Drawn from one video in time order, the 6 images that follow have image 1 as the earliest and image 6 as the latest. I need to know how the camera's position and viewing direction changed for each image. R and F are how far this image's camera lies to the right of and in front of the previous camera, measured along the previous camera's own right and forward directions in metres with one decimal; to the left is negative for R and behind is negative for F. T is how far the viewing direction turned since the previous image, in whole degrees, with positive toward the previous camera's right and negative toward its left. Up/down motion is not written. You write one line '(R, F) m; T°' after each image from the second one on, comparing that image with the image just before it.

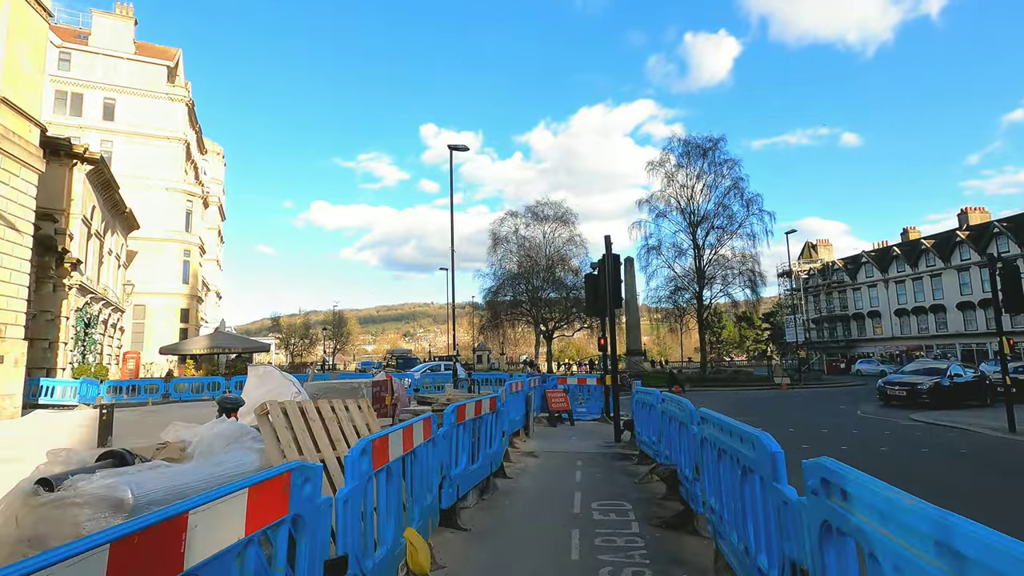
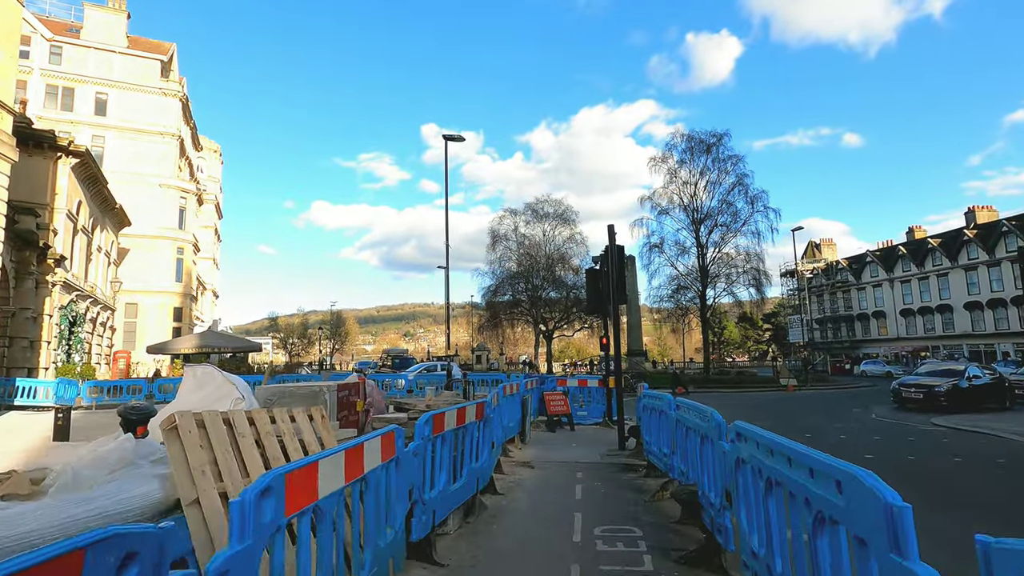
(+0.1, +0.9) m; 0°
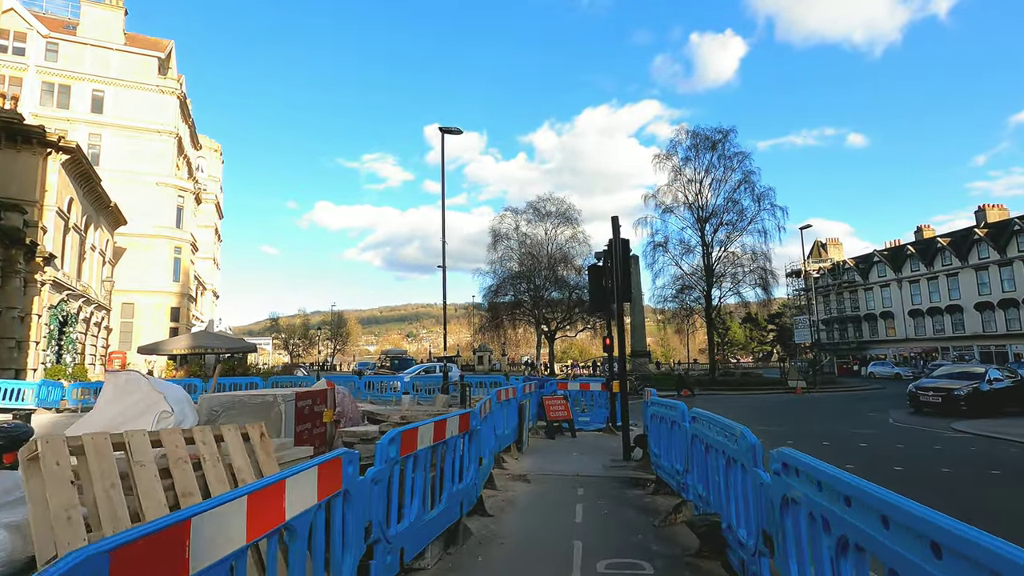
(+0.1, +0.7) m; 0°
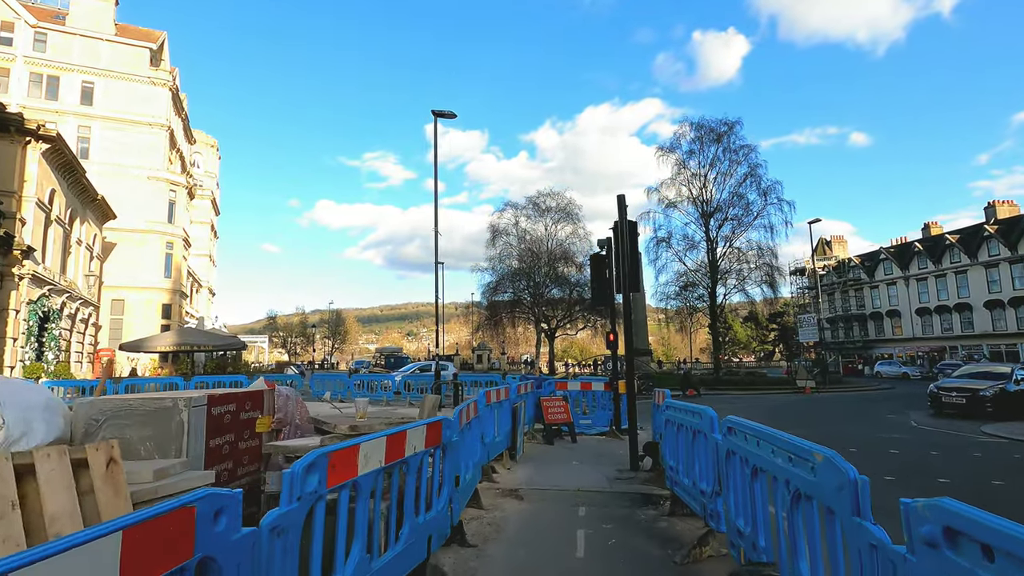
(+0.1, +1.0) m; 0°
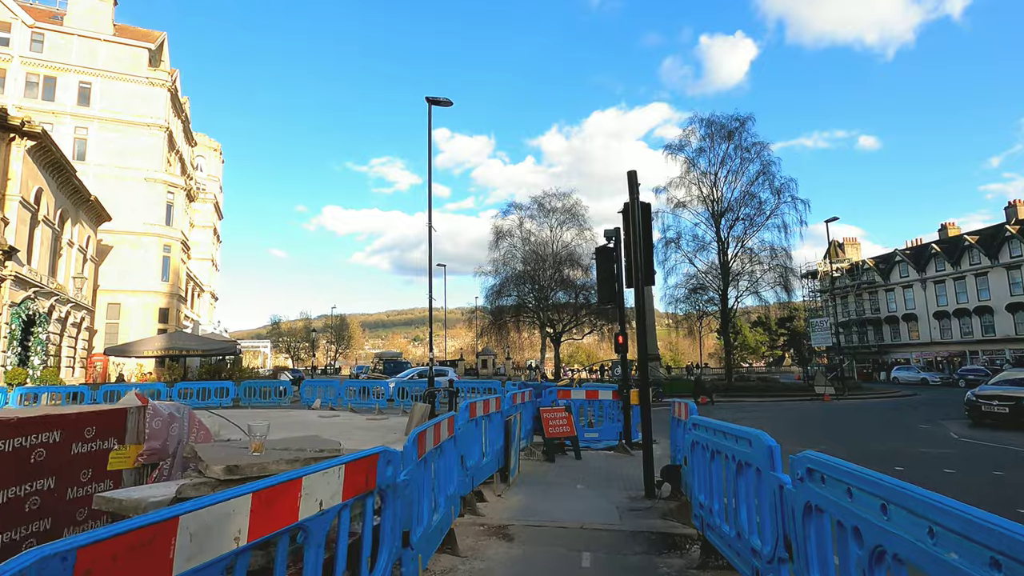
(+0.2, +1.2) m; -1°
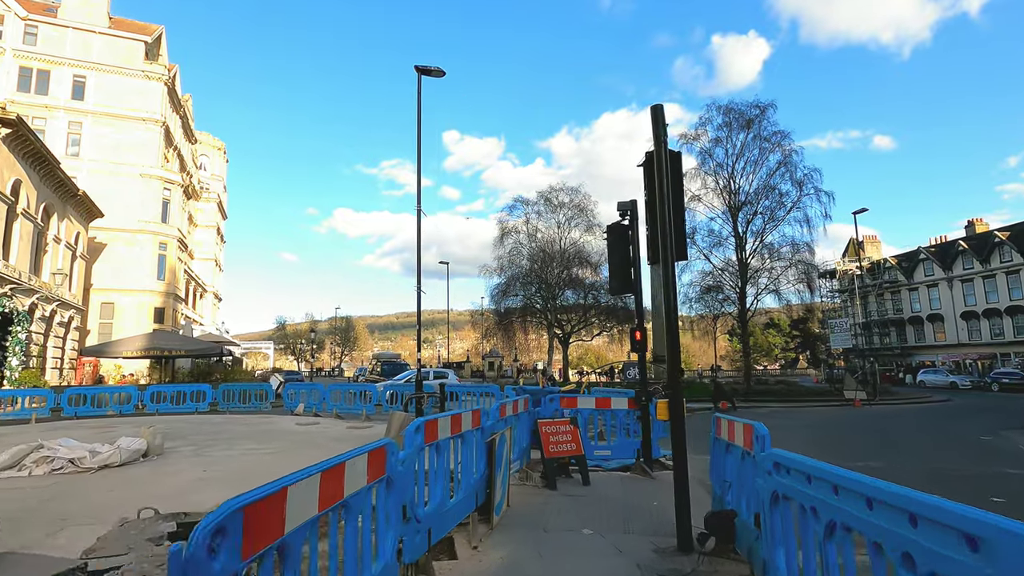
(+0.2, +1.8) m; -1°
